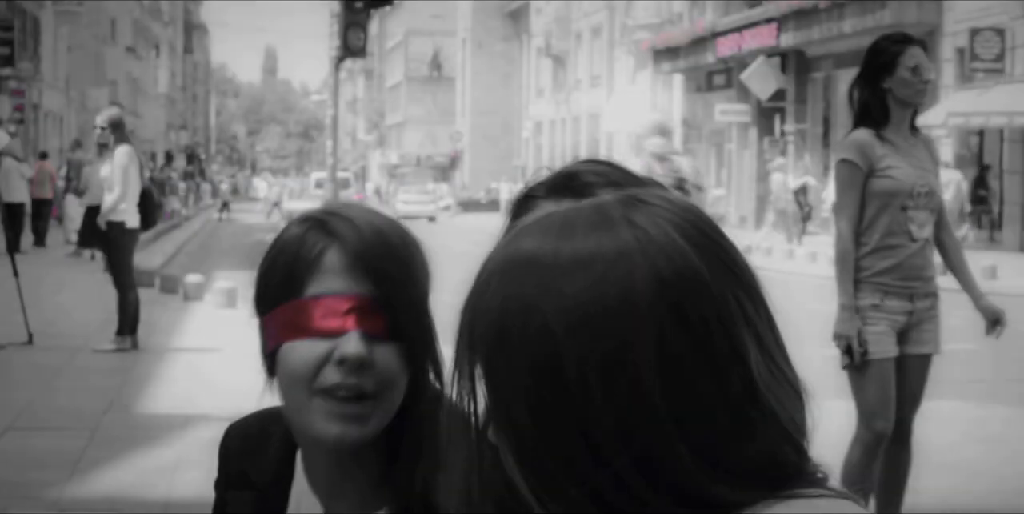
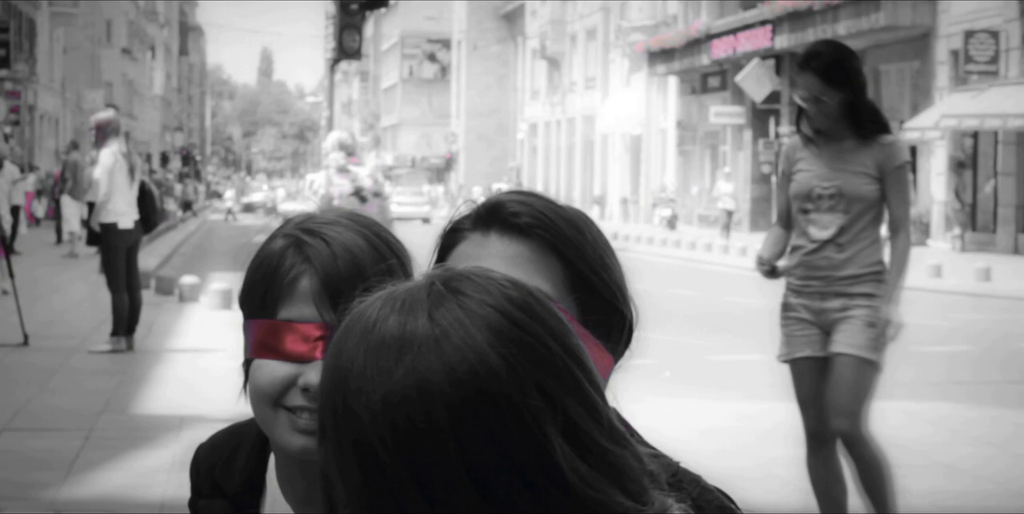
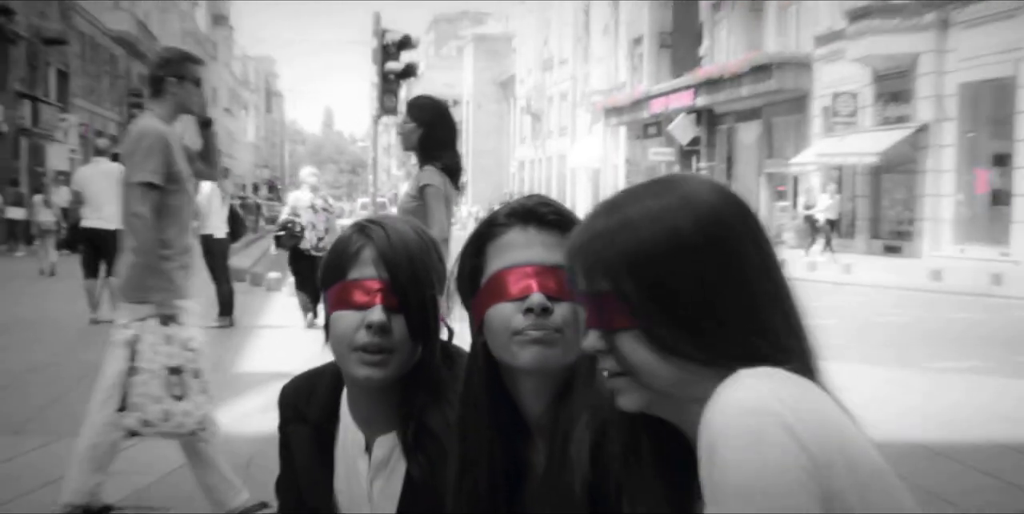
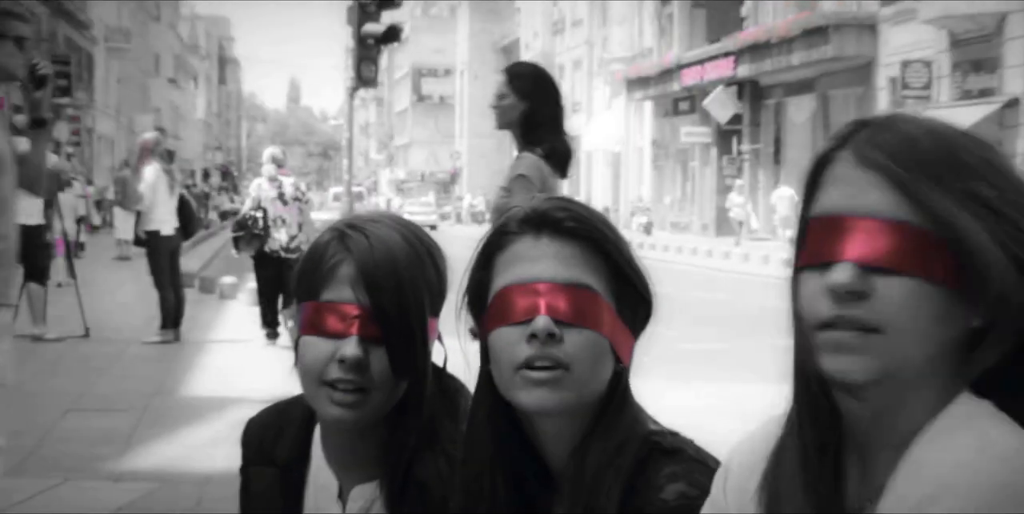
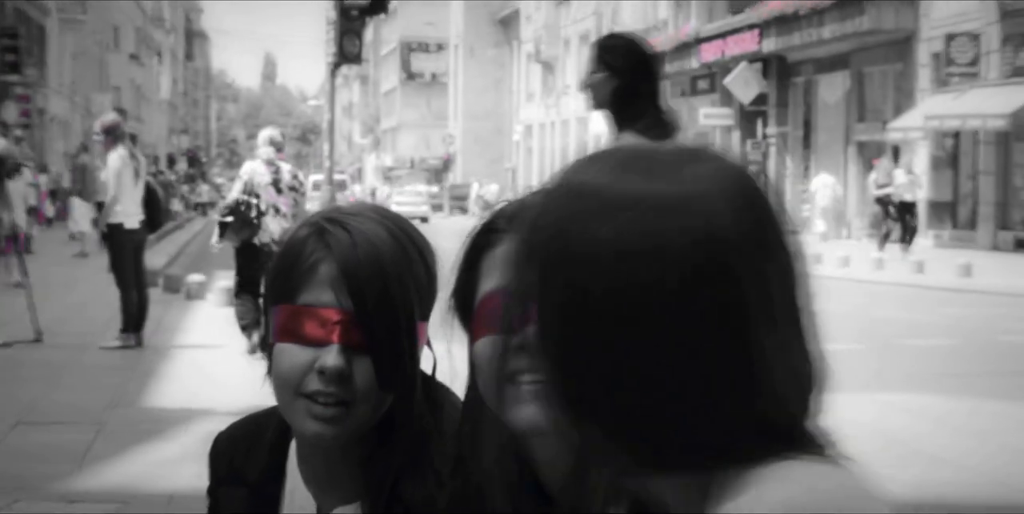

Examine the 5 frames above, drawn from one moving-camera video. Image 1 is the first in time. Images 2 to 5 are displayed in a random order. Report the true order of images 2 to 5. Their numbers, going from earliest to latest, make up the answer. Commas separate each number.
2, 5, 4, 3
